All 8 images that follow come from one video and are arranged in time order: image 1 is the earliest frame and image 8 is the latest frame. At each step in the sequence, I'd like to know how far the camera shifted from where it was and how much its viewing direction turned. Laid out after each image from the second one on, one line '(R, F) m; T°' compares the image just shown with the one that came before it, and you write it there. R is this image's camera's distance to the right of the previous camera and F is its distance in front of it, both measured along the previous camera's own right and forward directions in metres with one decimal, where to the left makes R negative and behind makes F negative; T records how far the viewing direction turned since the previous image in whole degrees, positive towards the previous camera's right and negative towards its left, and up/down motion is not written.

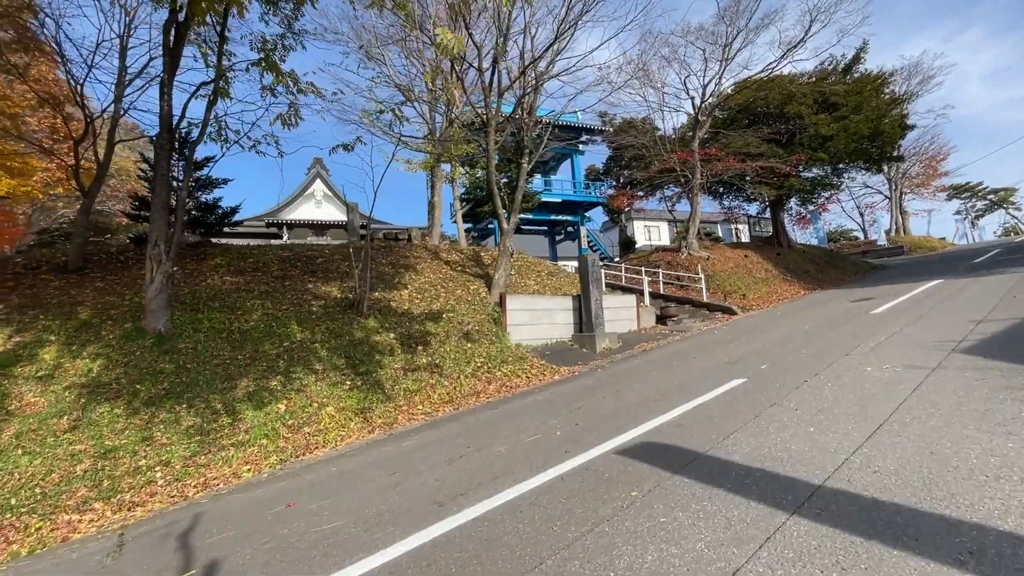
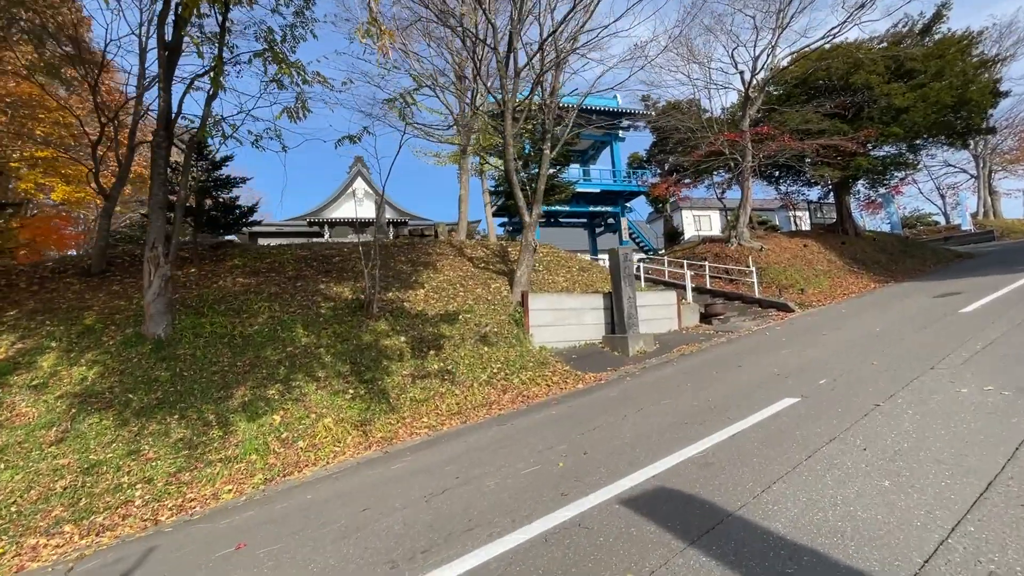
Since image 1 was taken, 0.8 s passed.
(+0.5, +0.9) m; -6°
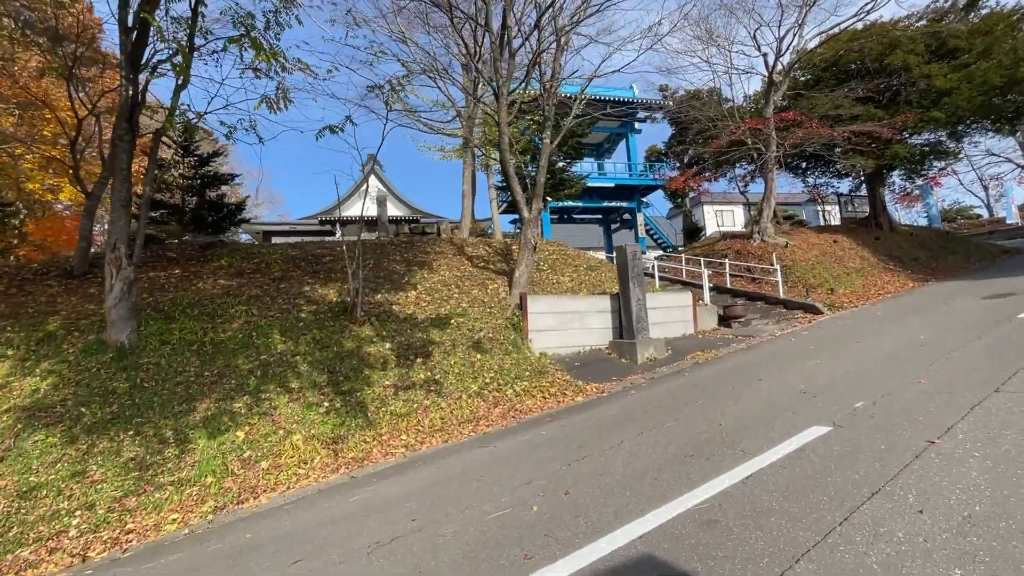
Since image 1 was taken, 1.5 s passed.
(+0.4, +0.8) m; -2°
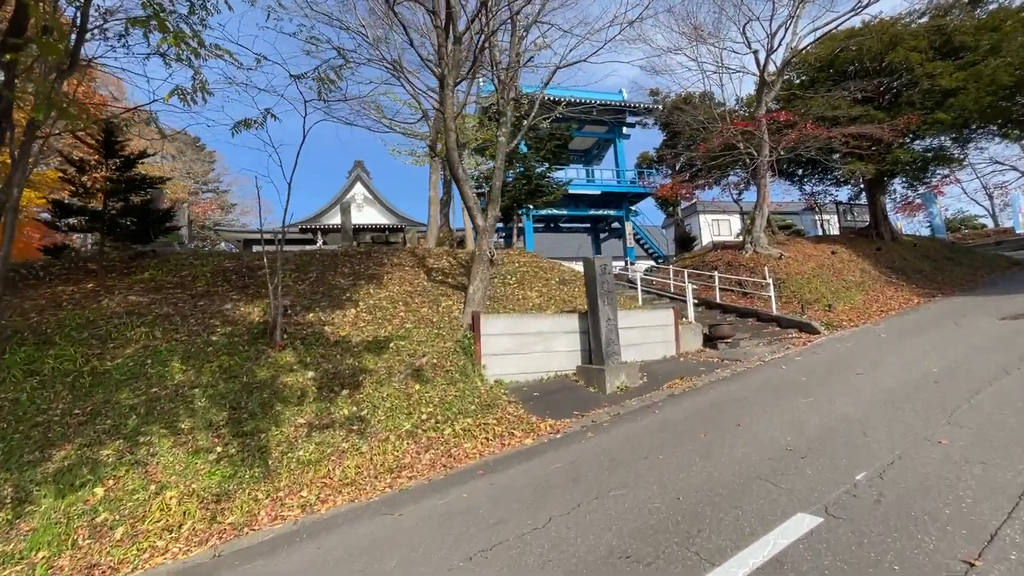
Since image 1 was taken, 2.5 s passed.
(+0.8, +1.2) m; 0°
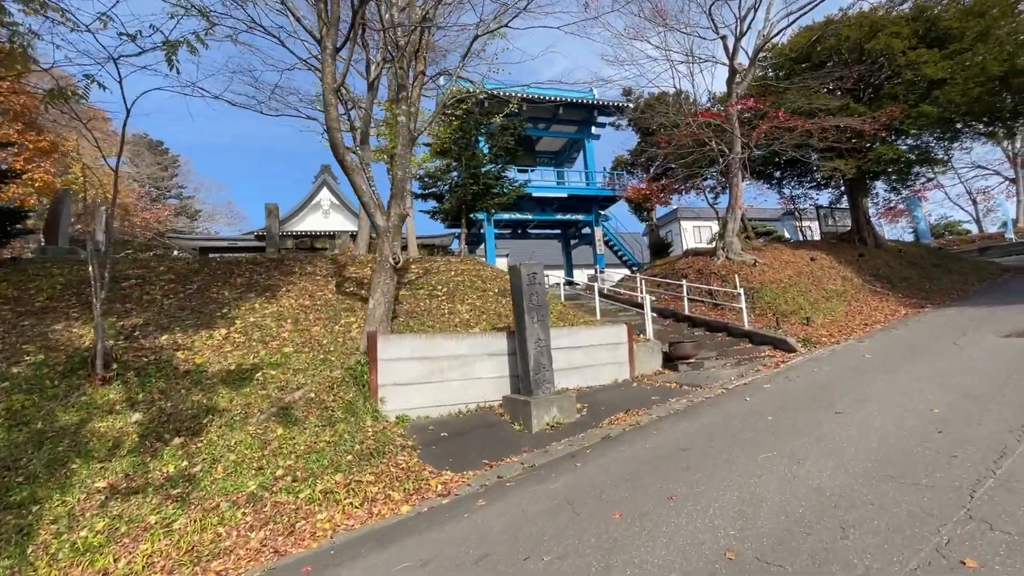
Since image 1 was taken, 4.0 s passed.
(+1.2, +1.5) m; +1°
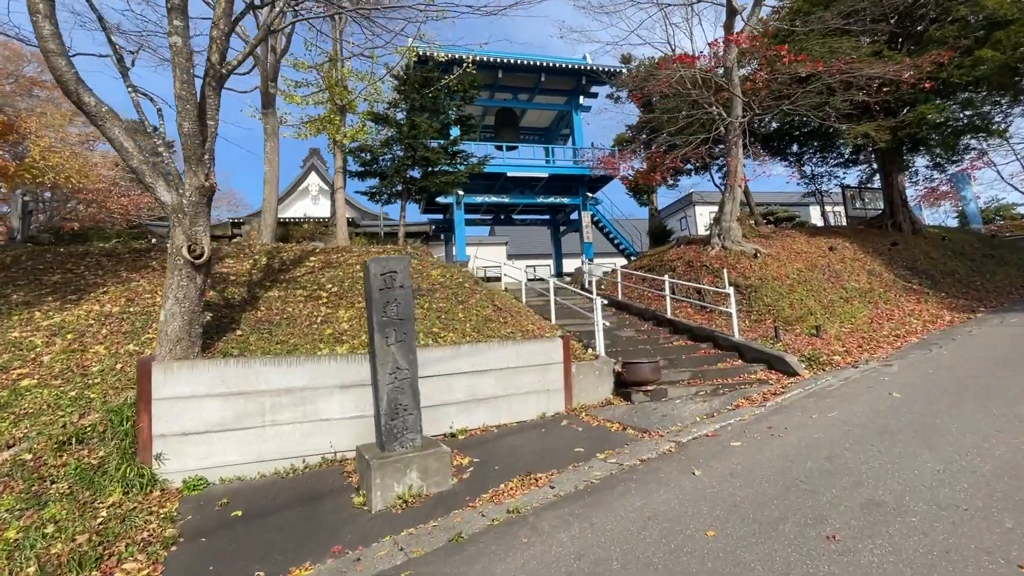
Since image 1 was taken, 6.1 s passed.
(+1.7, +2.3) m; -3°
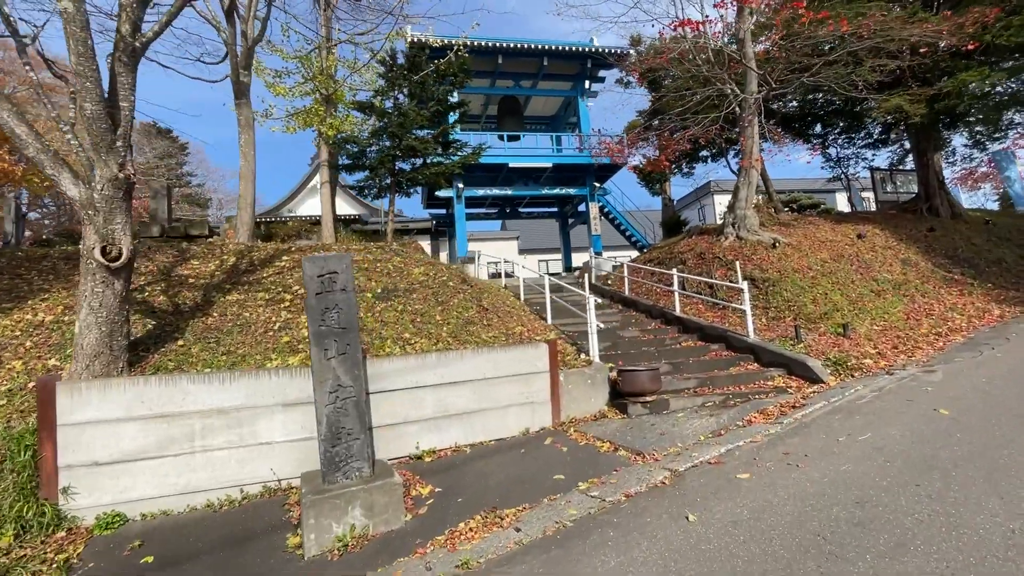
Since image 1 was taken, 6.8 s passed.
(+0.5, +0.8) m; -2°
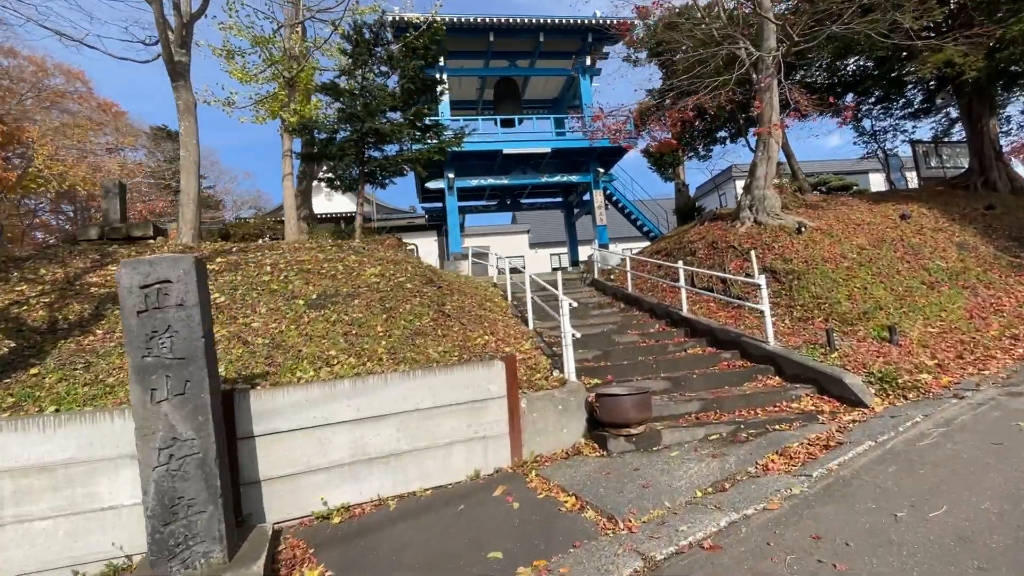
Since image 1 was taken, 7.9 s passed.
(+0.7, +1.2) m; -3°
